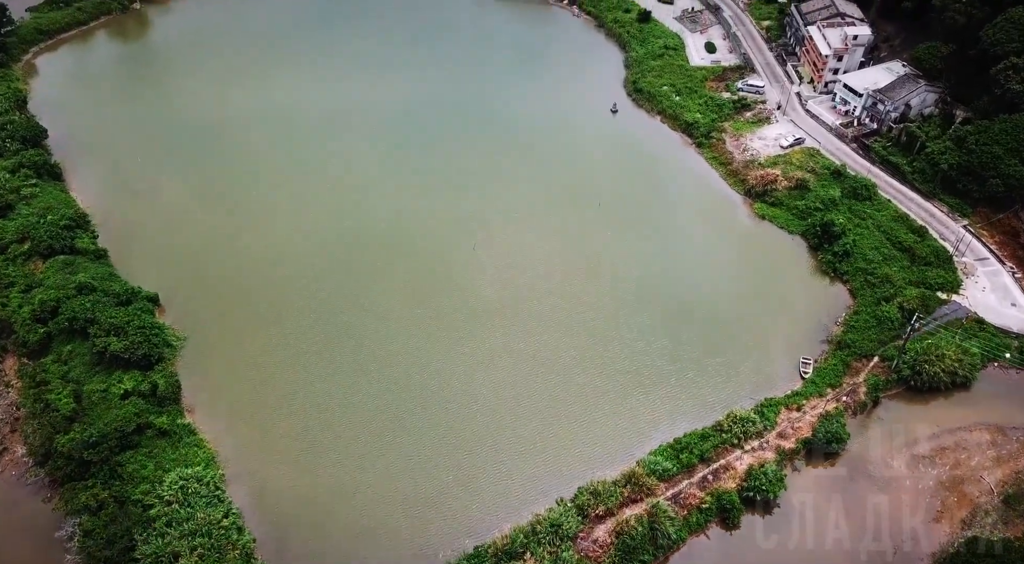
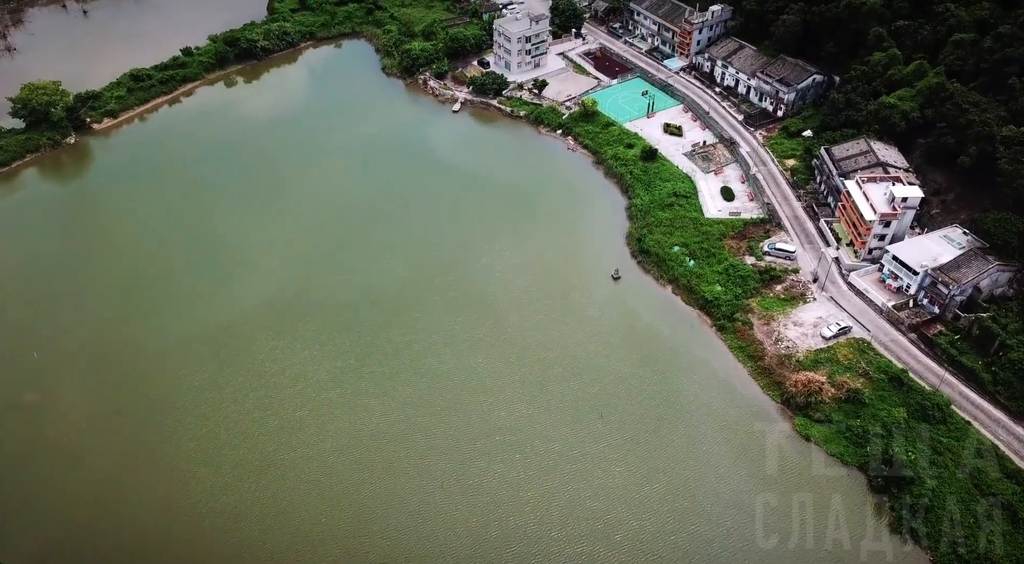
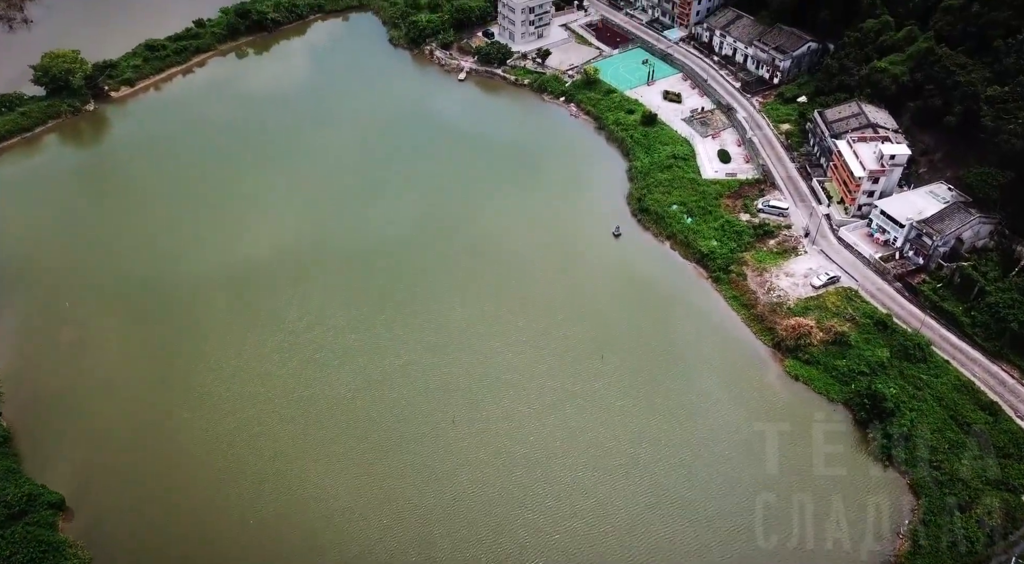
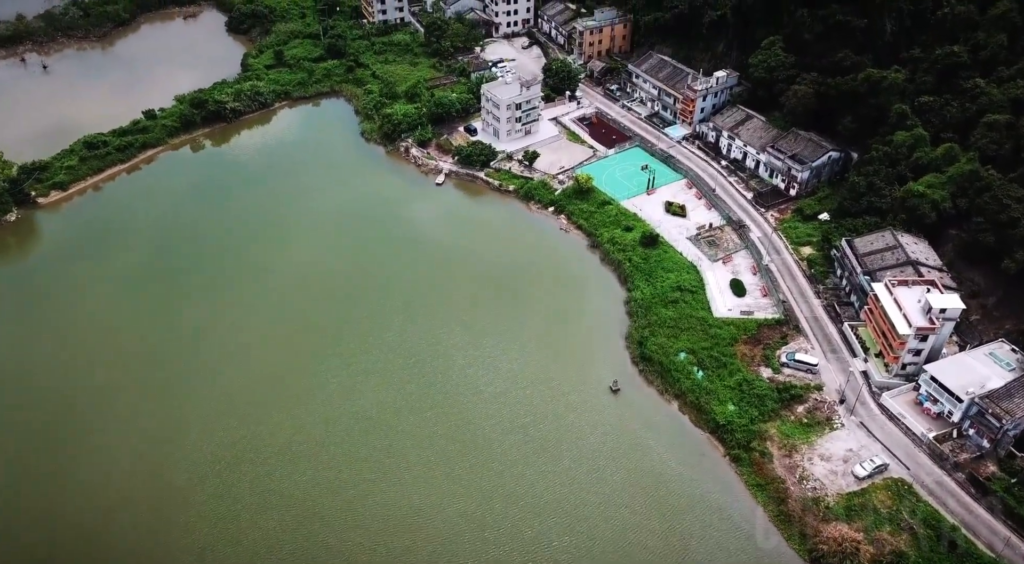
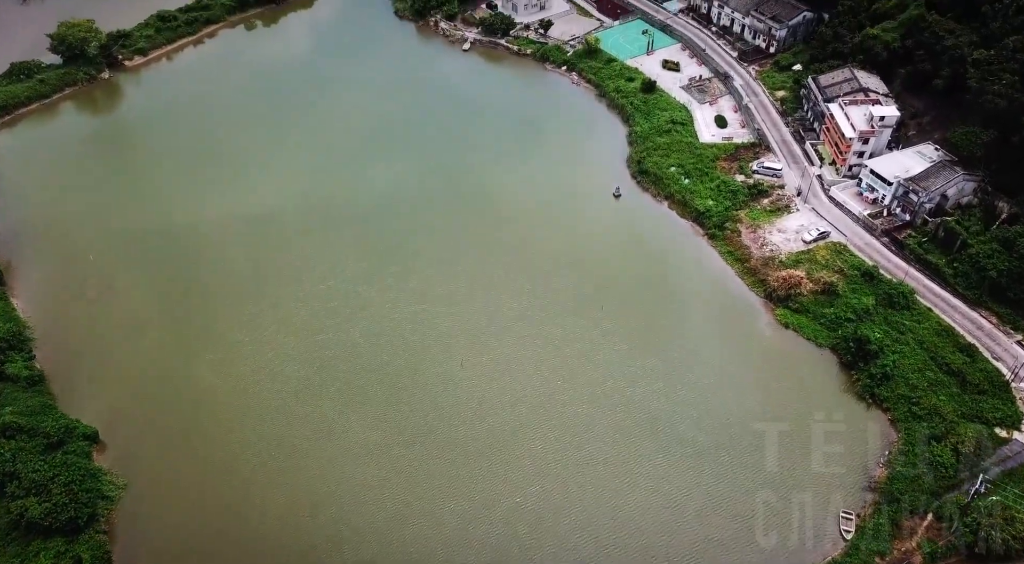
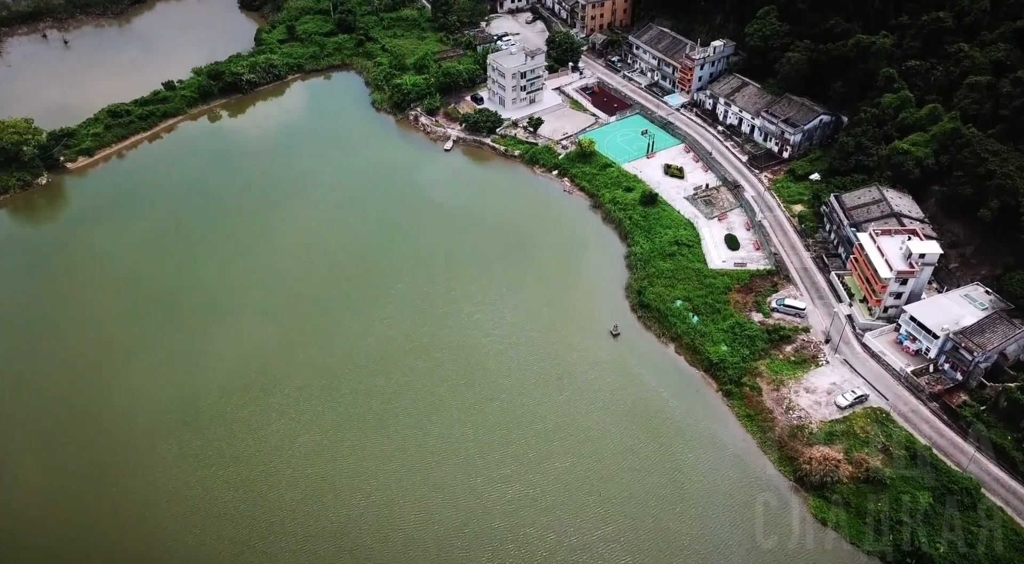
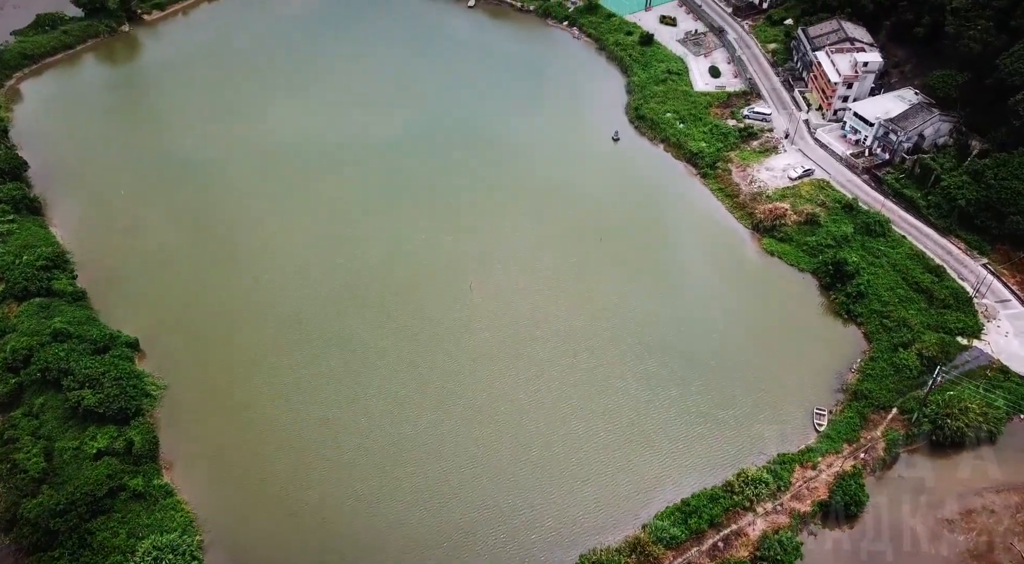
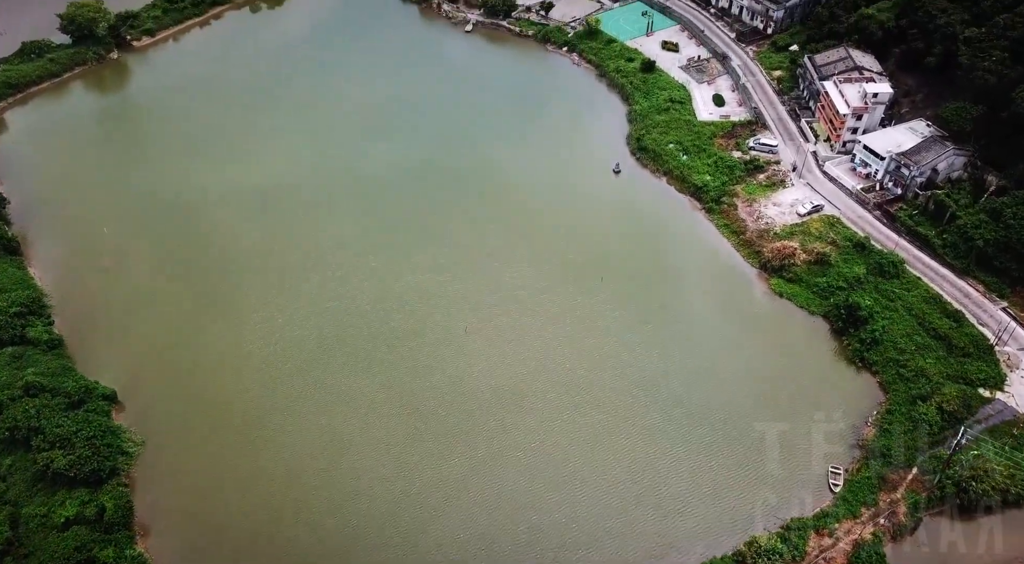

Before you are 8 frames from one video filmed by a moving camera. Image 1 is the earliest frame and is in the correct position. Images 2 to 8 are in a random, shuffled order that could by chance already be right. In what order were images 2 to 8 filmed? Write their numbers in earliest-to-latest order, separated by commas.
7, 8, 5, 3, 2, 6, 4
